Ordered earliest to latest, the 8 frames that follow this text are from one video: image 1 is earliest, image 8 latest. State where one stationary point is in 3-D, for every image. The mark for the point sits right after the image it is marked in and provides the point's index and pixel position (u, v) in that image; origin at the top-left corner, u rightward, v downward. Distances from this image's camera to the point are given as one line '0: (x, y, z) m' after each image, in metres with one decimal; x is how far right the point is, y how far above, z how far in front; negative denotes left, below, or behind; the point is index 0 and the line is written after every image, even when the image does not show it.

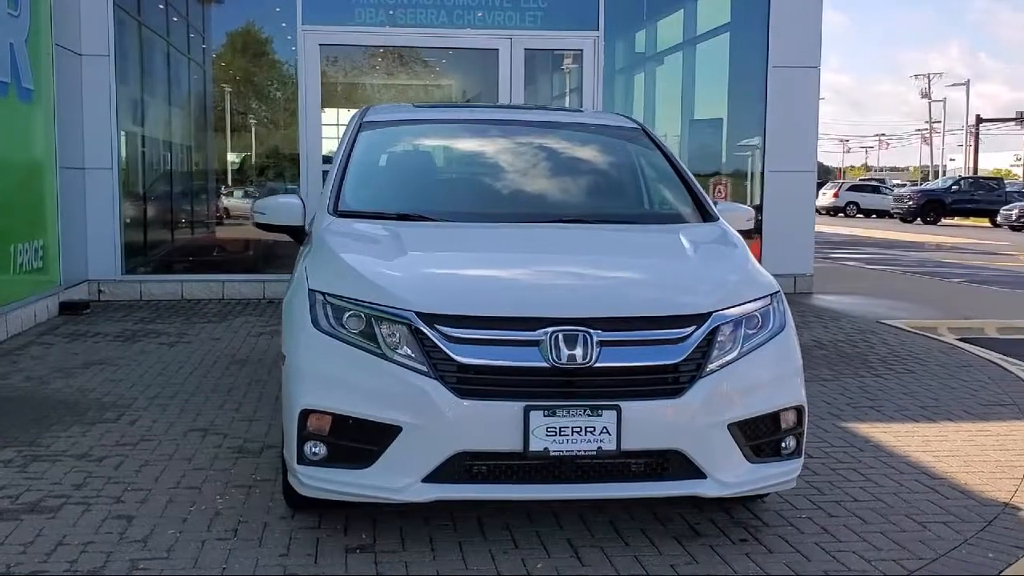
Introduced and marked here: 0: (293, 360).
0: (-0.8, -0.3, +3.9) m
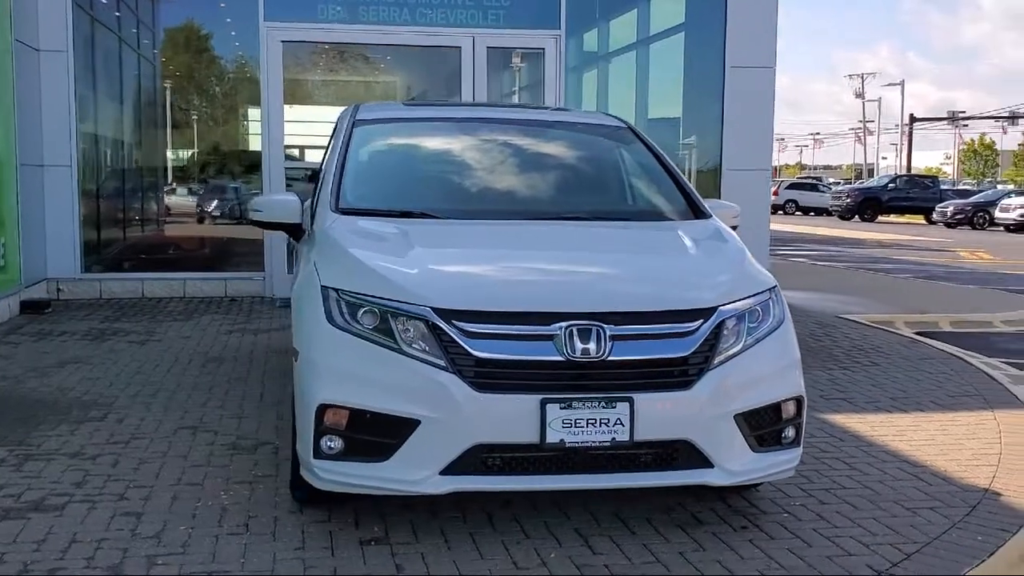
0: (-0.8, -0.3, +4.0) m
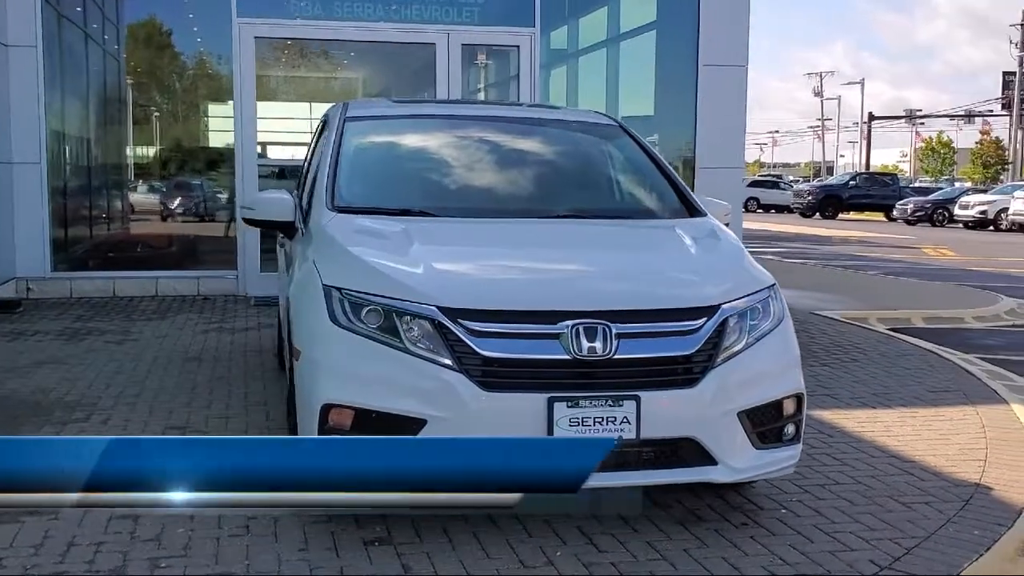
0: (-0.7, -0.2, +3.9) m
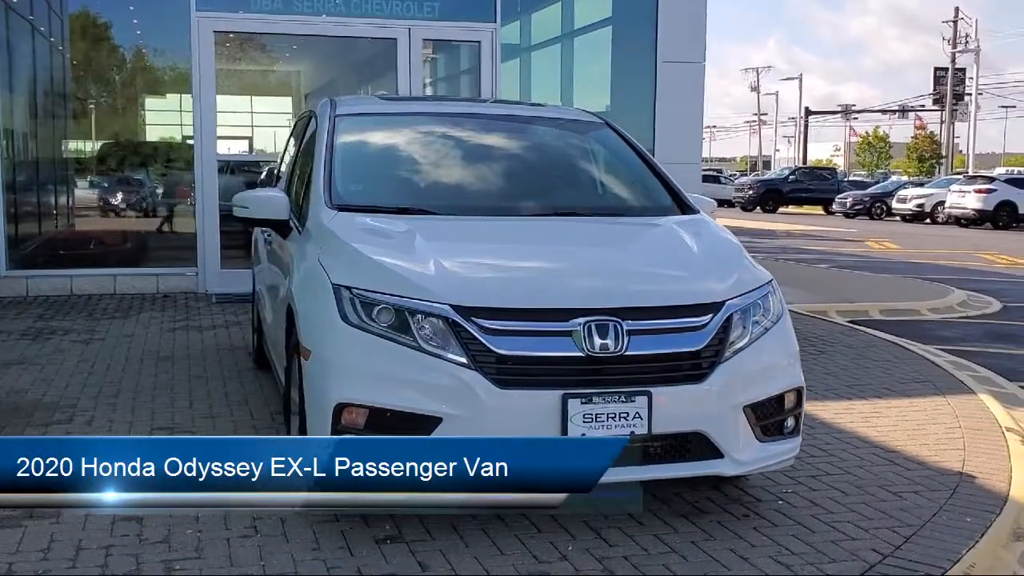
0: (-0.7, -0.2, +3.9) m
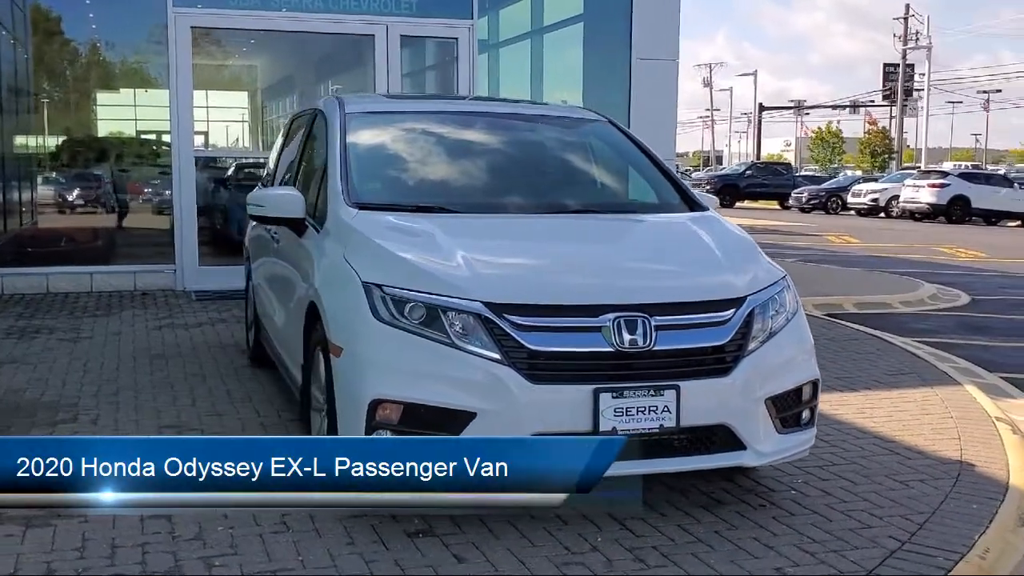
0: (-0.6, -0.2, +4.0) m
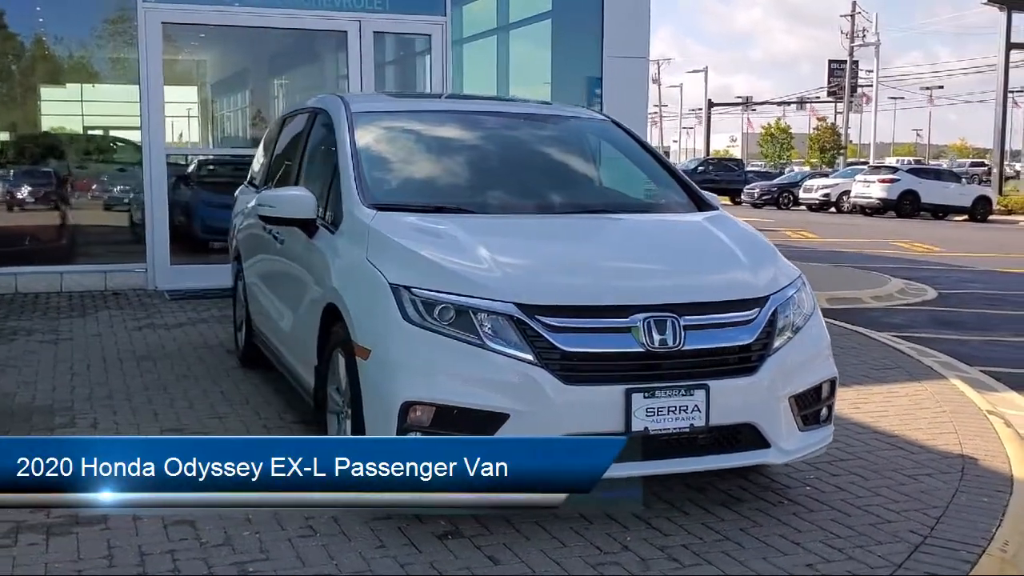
0: (-0.5, -0.2, +4.0) m
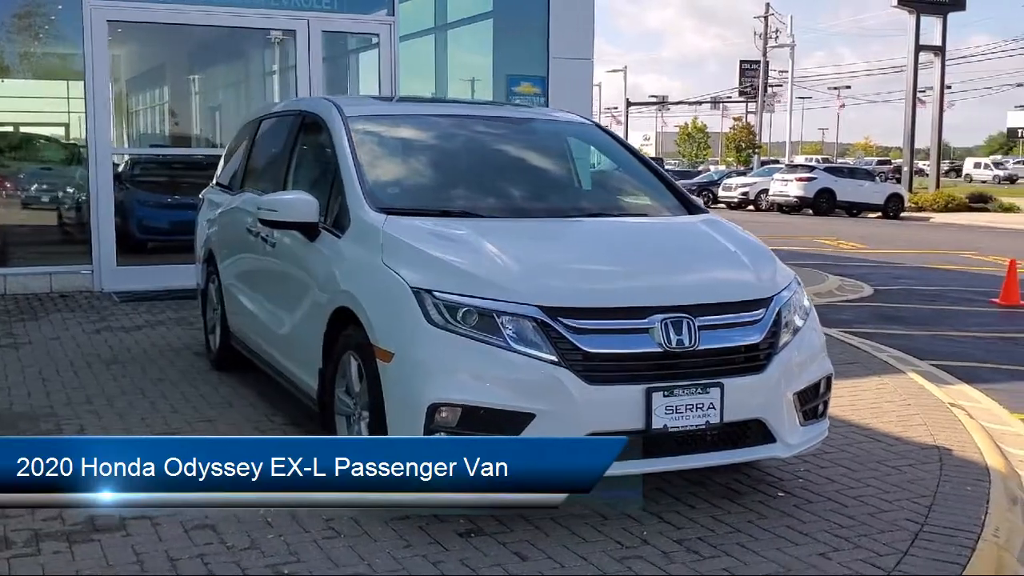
0: (-0.4, -0.3, +4.0) m
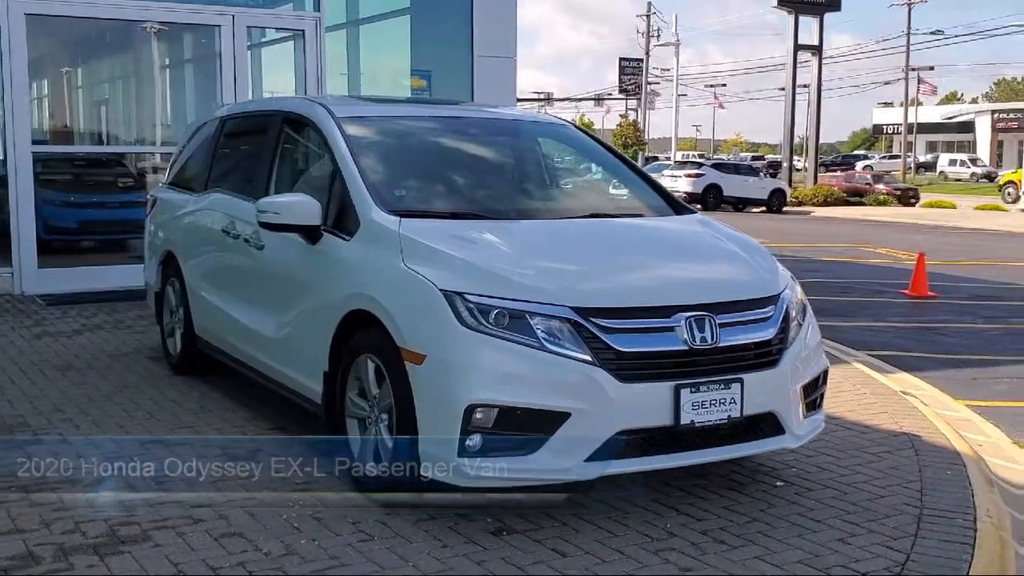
0: (-0.3, -0.3, +4.1) m
